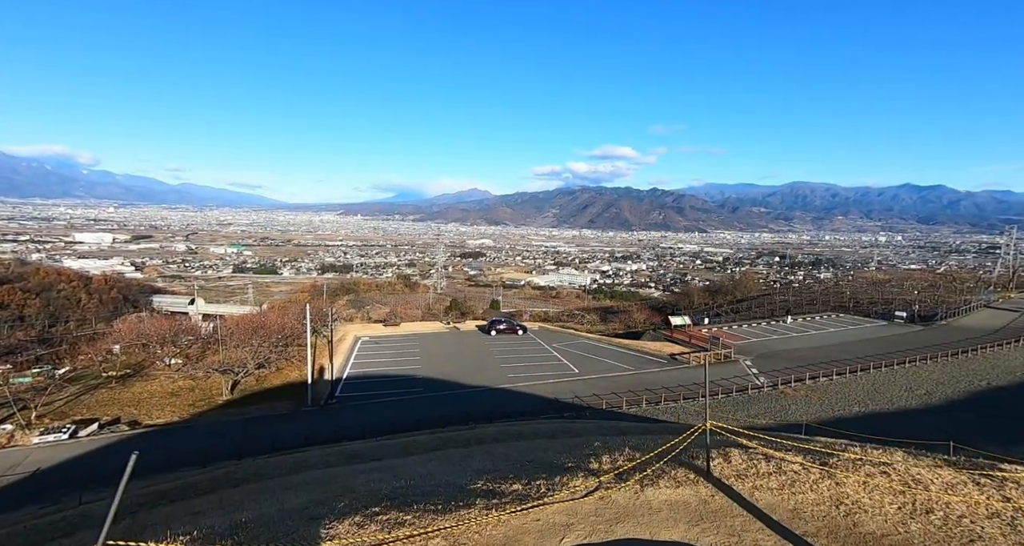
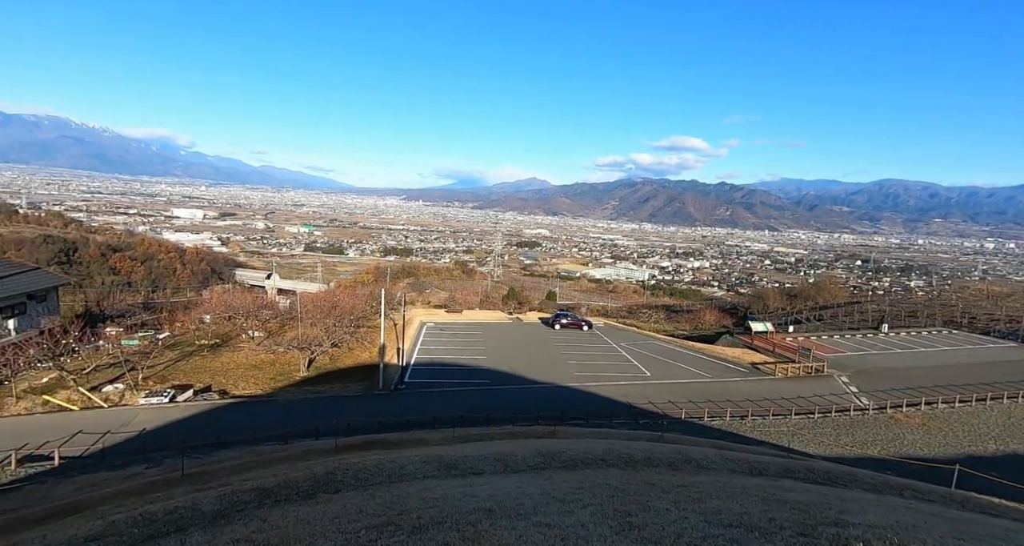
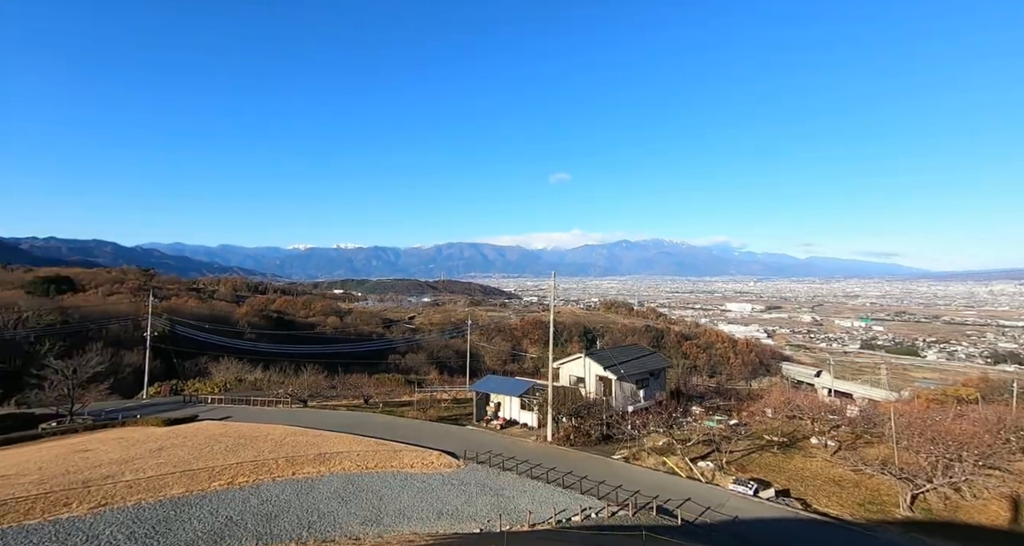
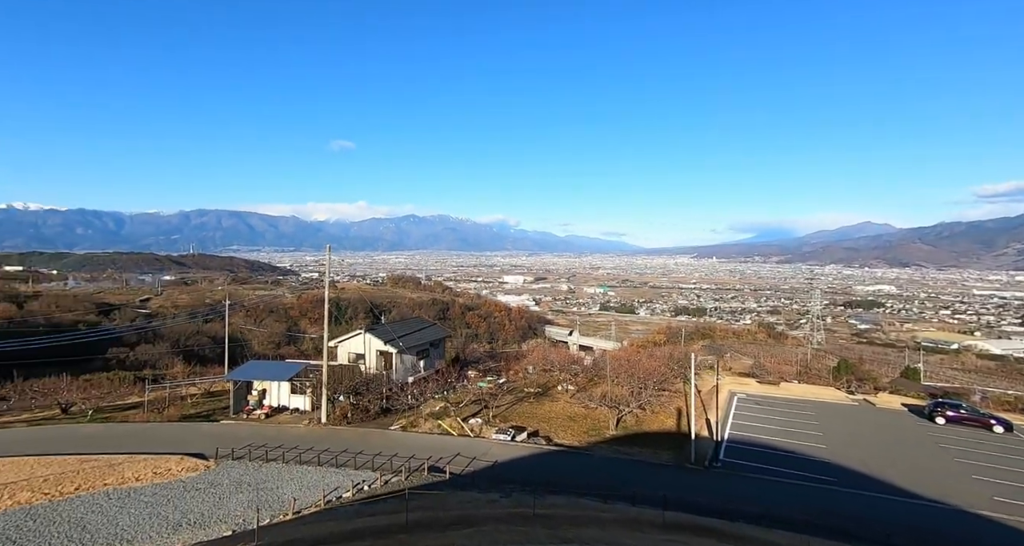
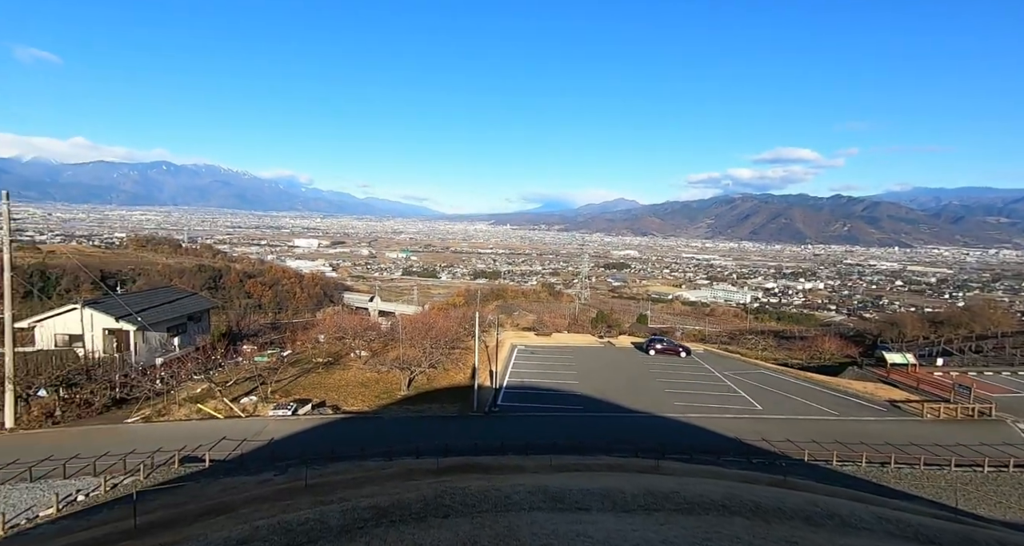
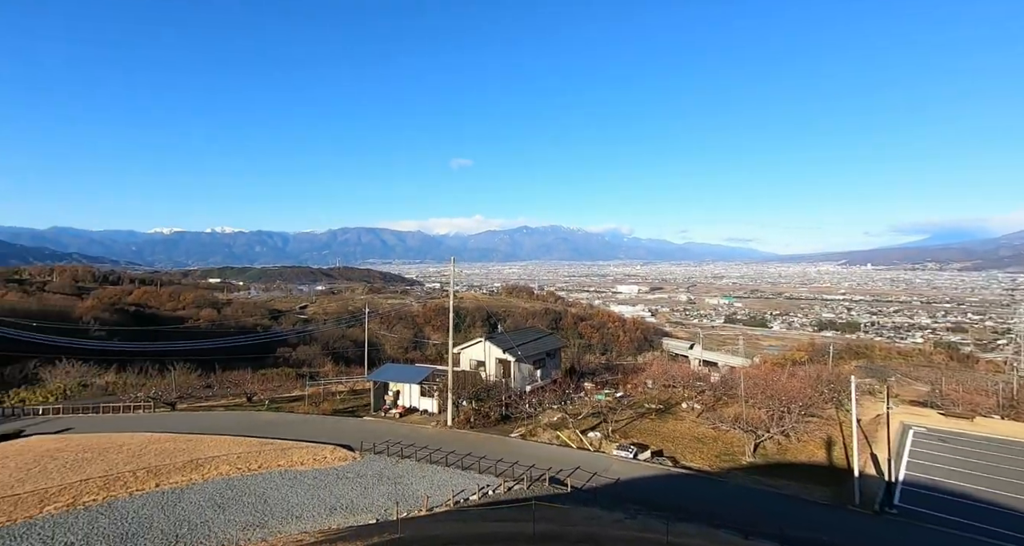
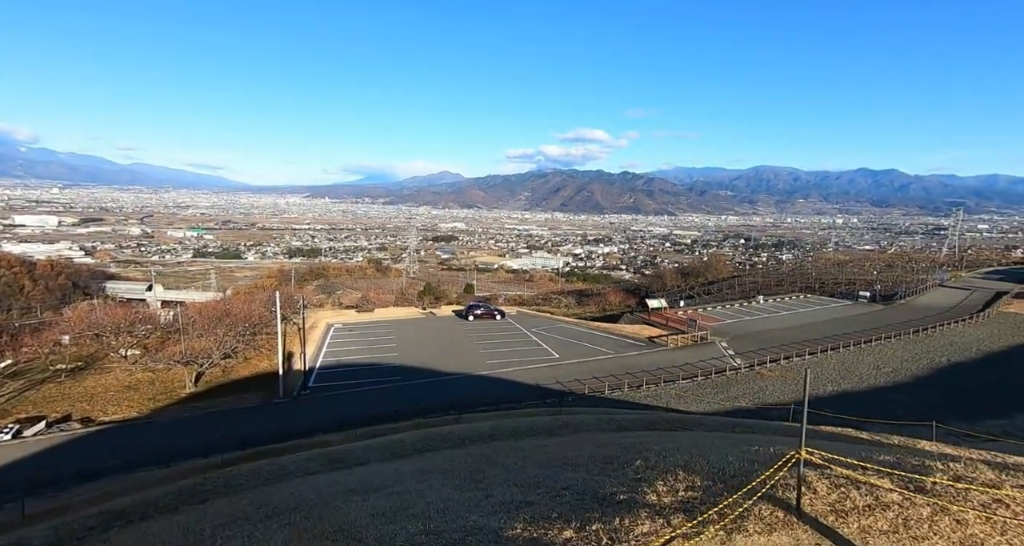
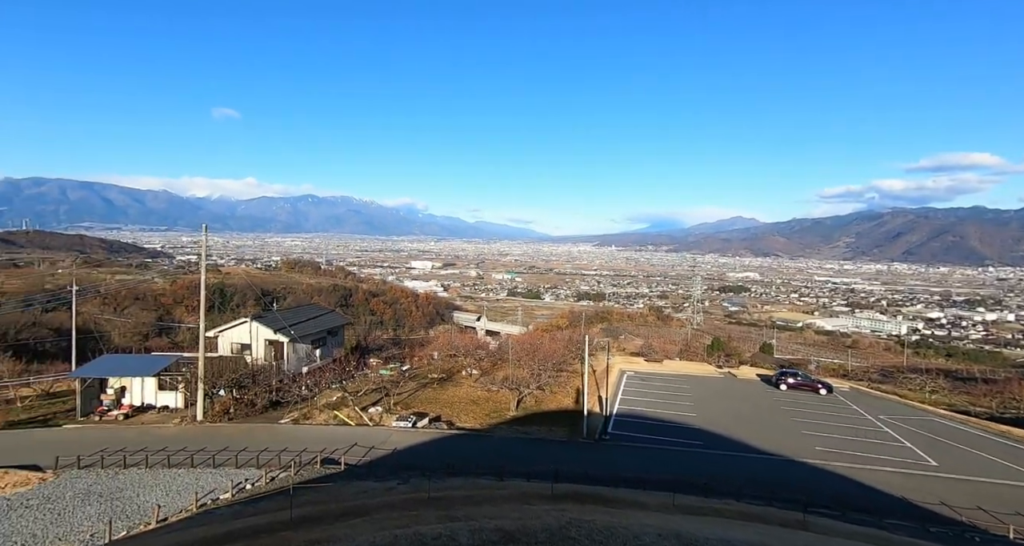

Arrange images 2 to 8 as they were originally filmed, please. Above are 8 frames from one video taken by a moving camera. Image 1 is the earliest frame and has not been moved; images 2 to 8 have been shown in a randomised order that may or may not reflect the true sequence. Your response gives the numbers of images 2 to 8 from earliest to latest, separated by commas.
7, 2, 5, 8, 4, 6, 3
